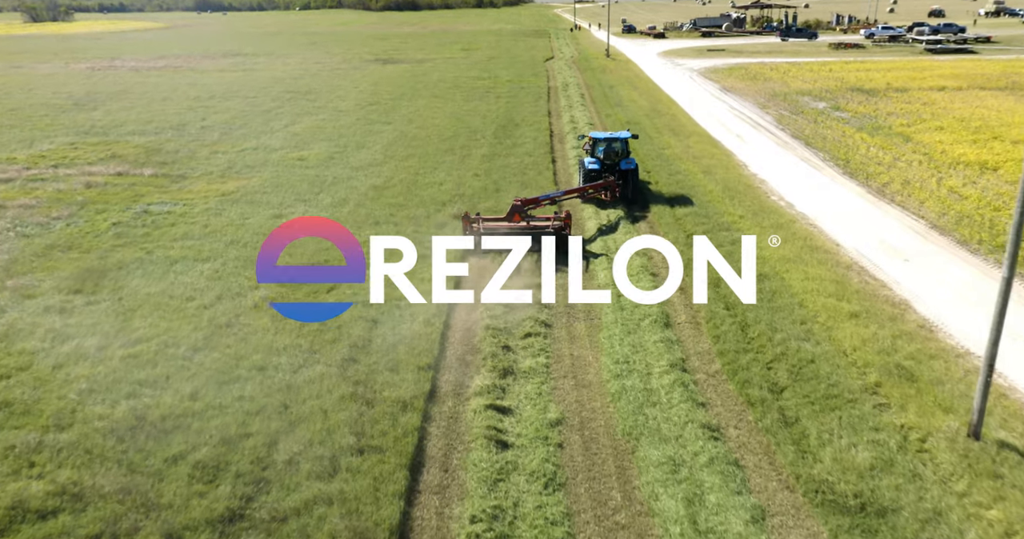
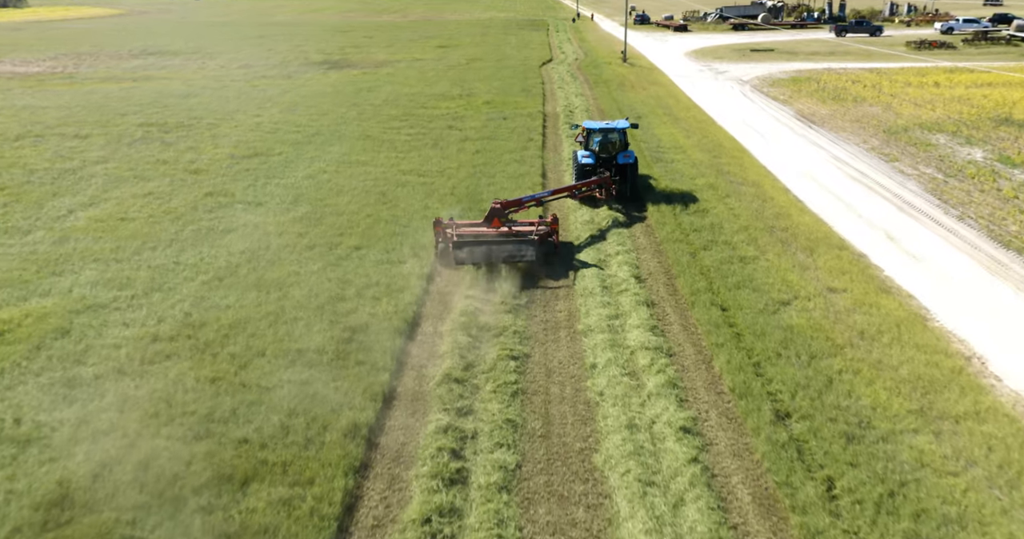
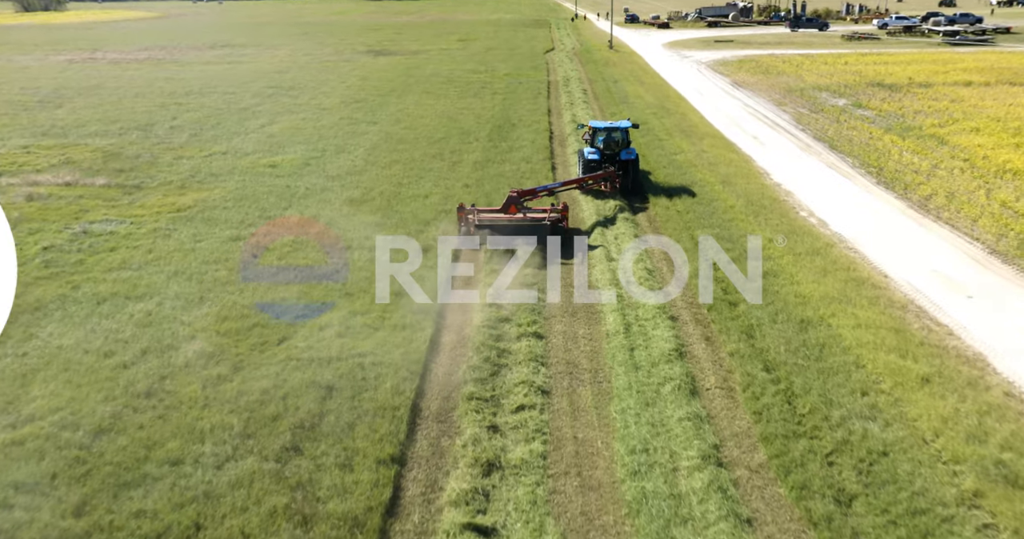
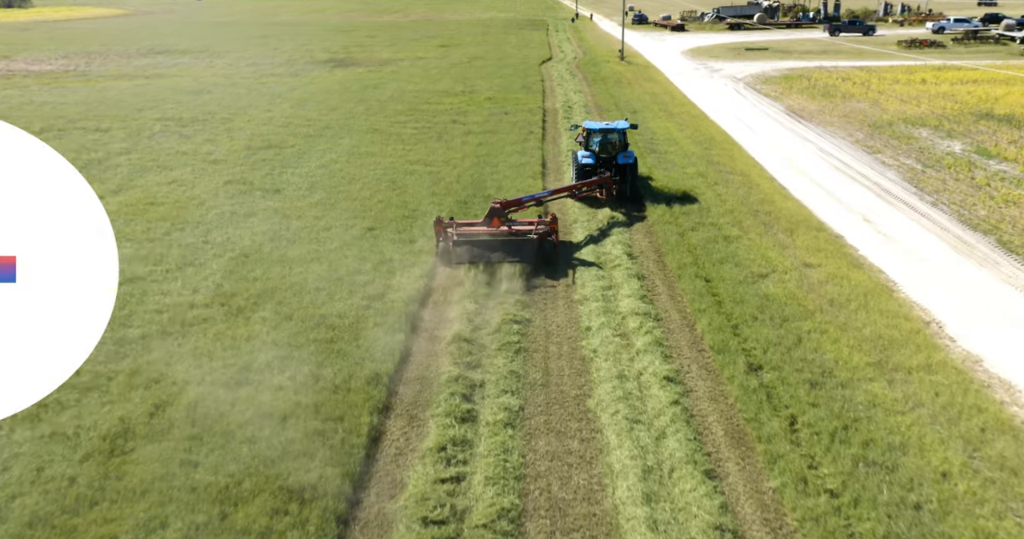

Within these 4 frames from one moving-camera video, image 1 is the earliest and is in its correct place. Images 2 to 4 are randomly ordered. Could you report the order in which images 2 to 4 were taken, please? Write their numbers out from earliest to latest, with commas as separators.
3, 4, 2
